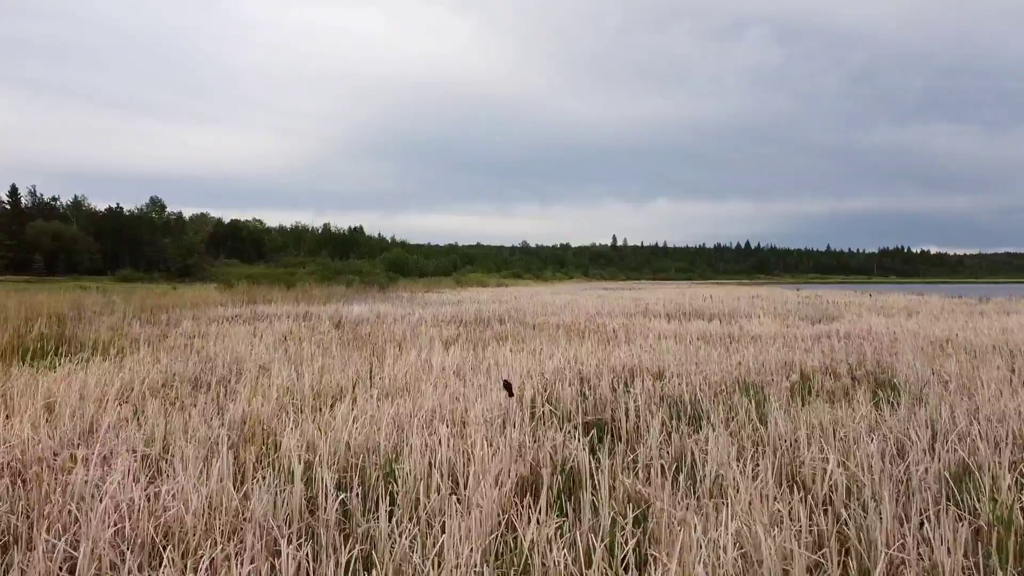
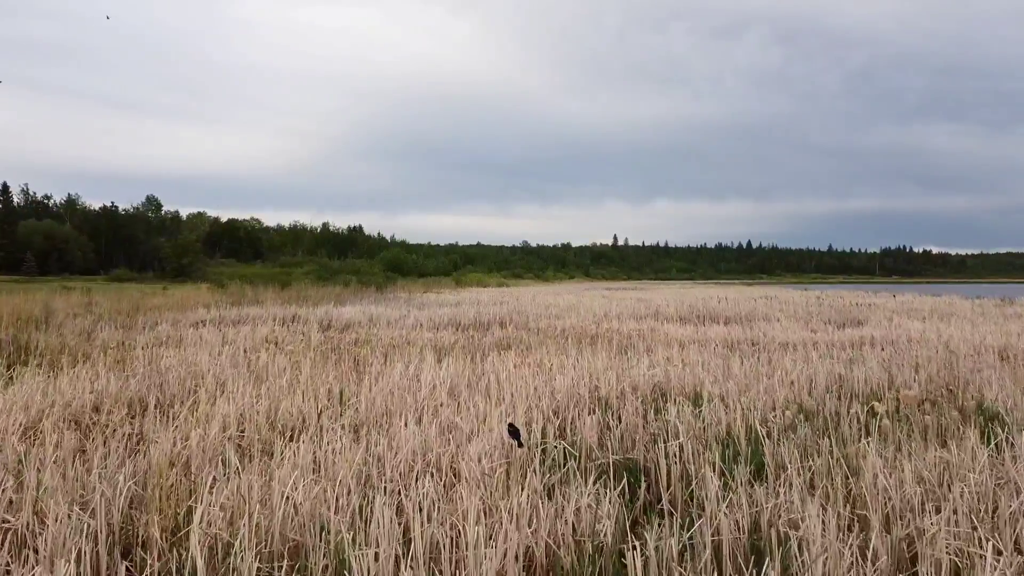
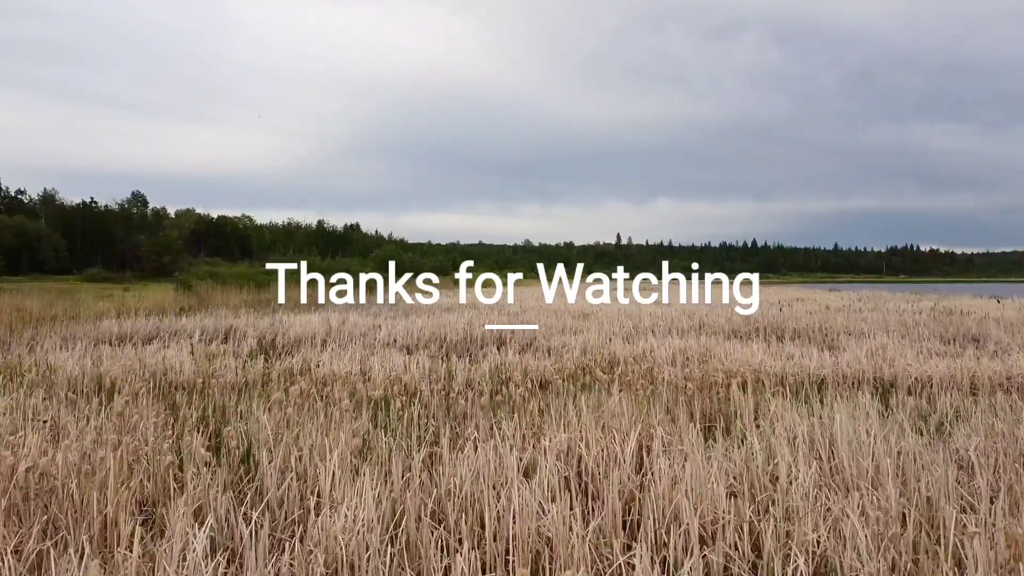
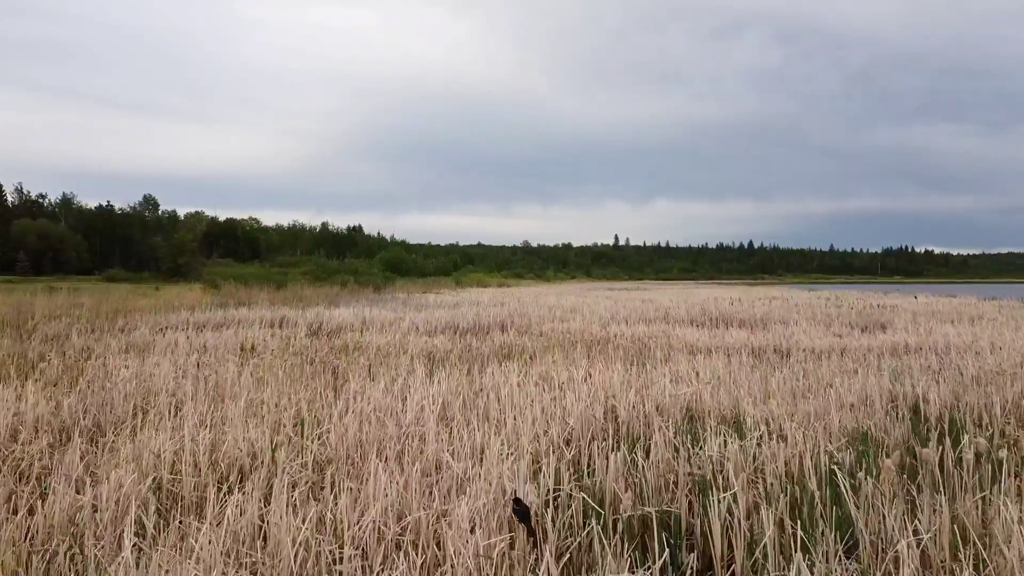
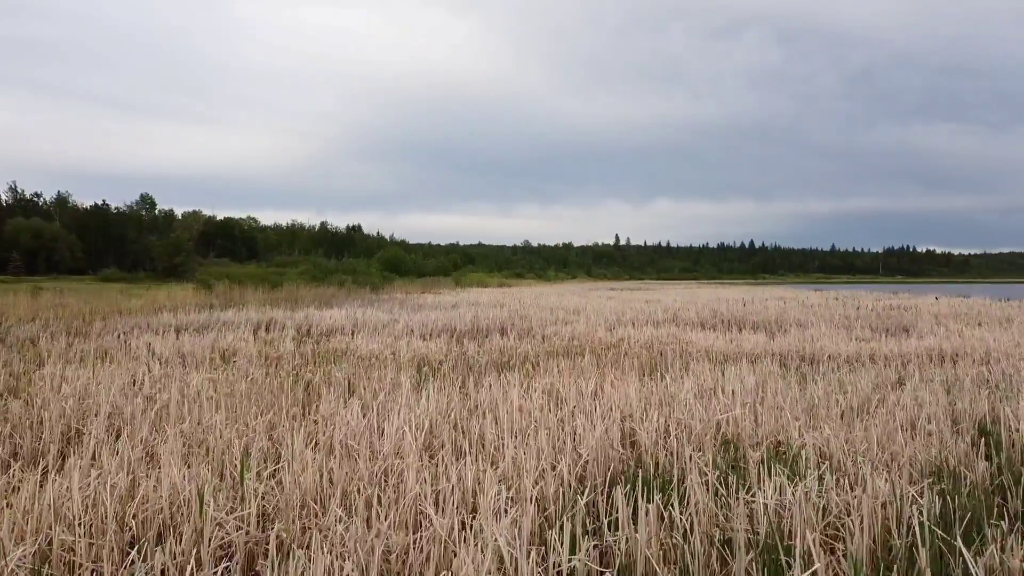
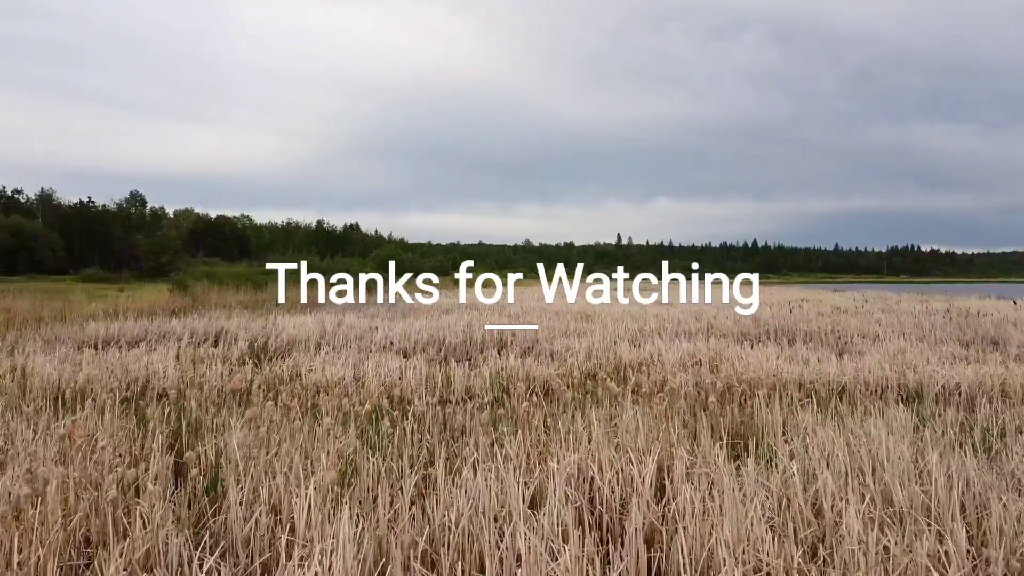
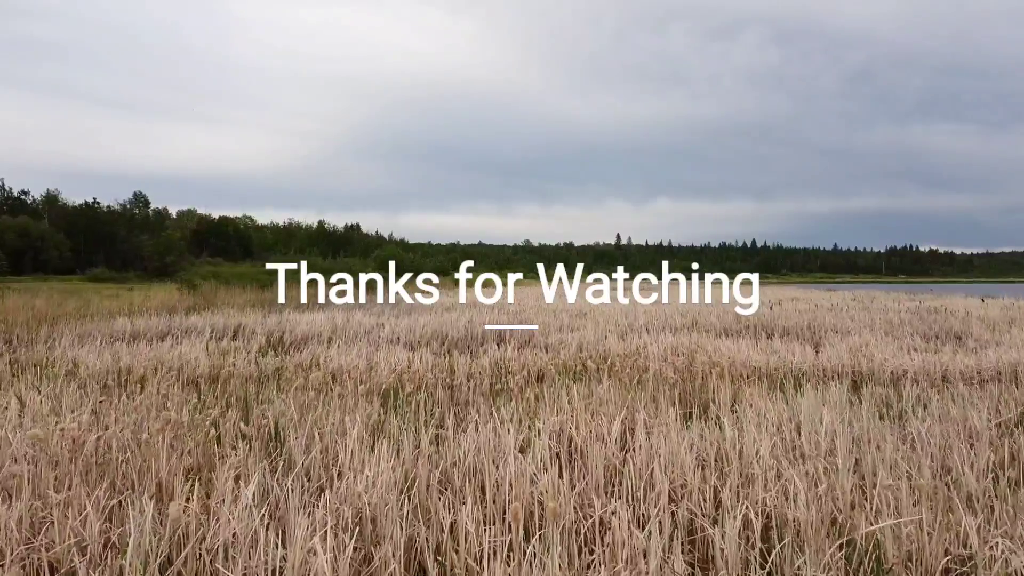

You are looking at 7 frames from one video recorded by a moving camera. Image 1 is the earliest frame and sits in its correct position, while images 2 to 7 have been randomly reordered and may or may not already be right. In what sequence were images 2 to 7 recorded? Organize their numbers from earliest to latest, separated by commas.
2, 4, 5, 7, 3, 6
